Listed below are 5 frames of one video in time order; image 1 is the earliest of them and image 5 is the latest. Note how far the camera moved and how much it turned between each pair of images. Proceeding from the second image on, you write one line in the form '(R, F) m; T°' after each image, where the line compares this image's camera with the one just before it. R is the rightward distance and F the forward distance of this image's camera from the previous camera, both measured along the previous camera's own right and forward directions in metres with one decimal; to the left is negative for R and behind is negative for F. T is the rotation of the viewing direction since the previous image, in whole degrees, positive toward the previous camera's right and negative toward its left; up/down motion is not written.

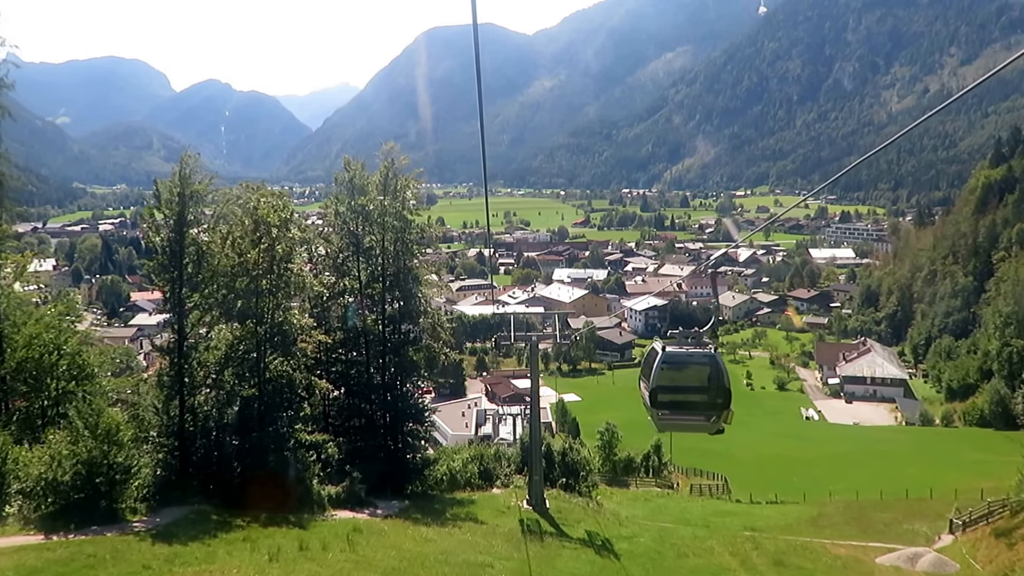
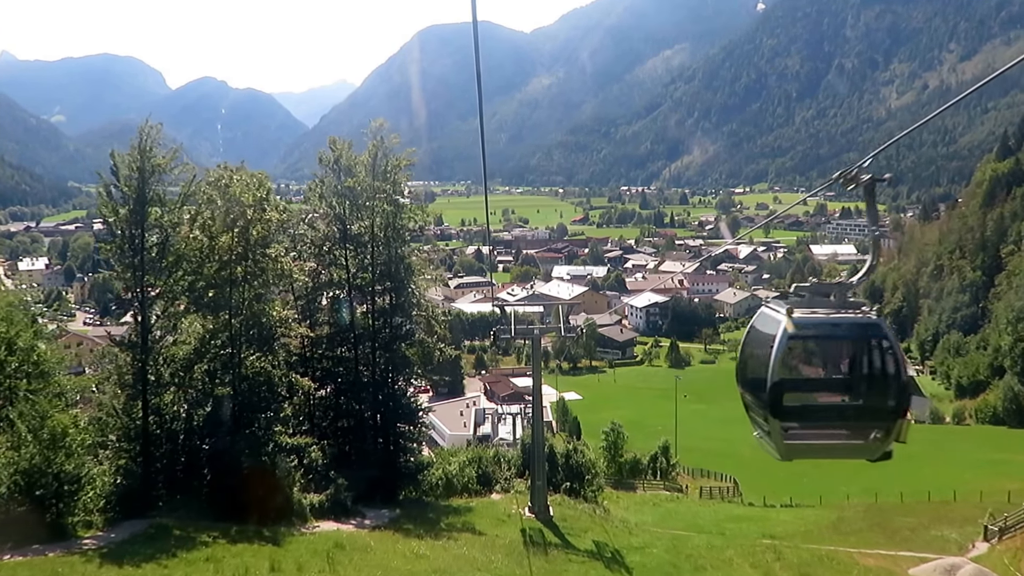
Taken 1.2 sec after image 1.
(0.0, +0.8) m; 0°
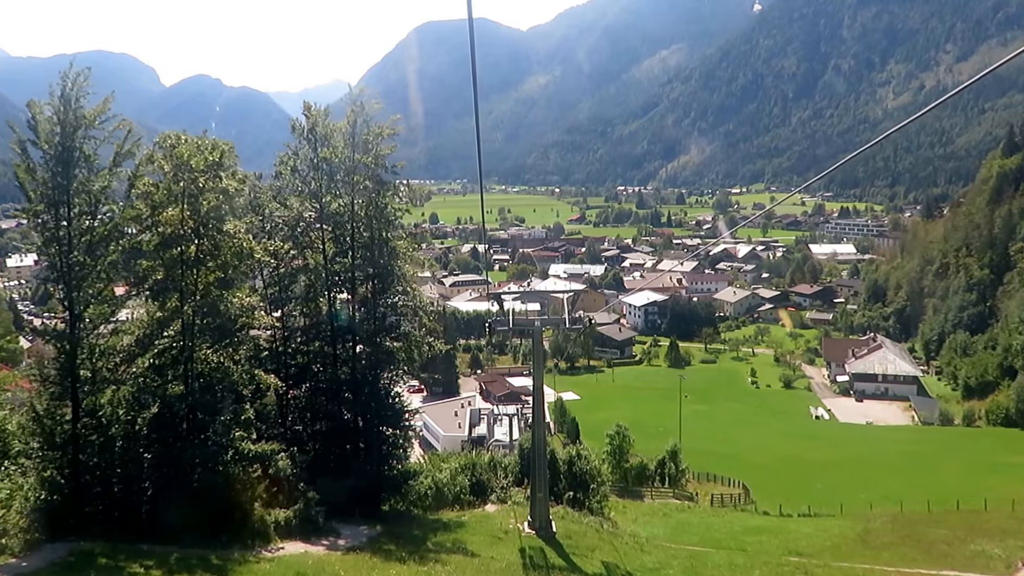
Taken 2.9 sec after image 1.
(0.0, +1.0) m; 0°
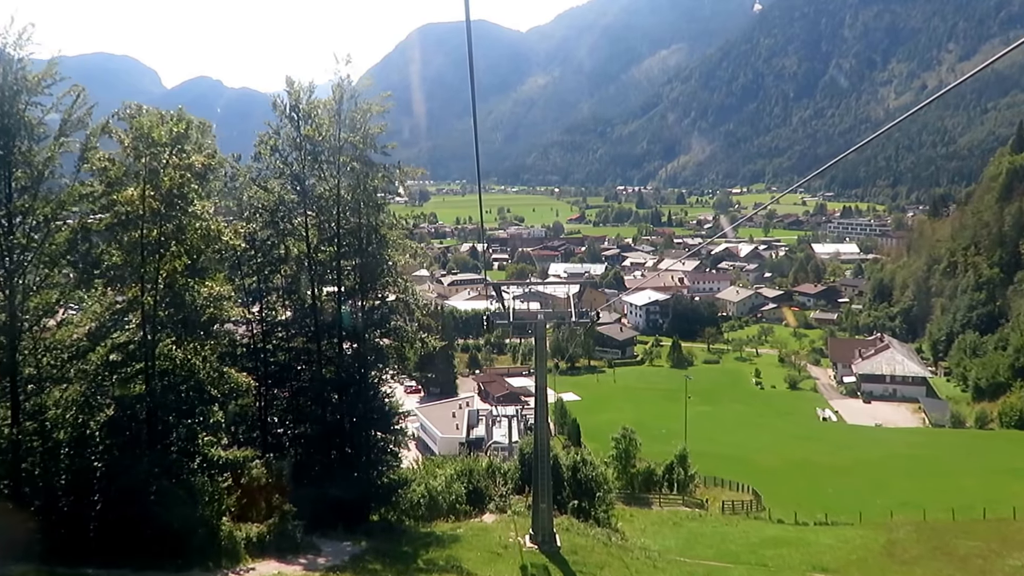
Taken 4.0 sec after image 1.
(0.0, +0.7) m; 0°
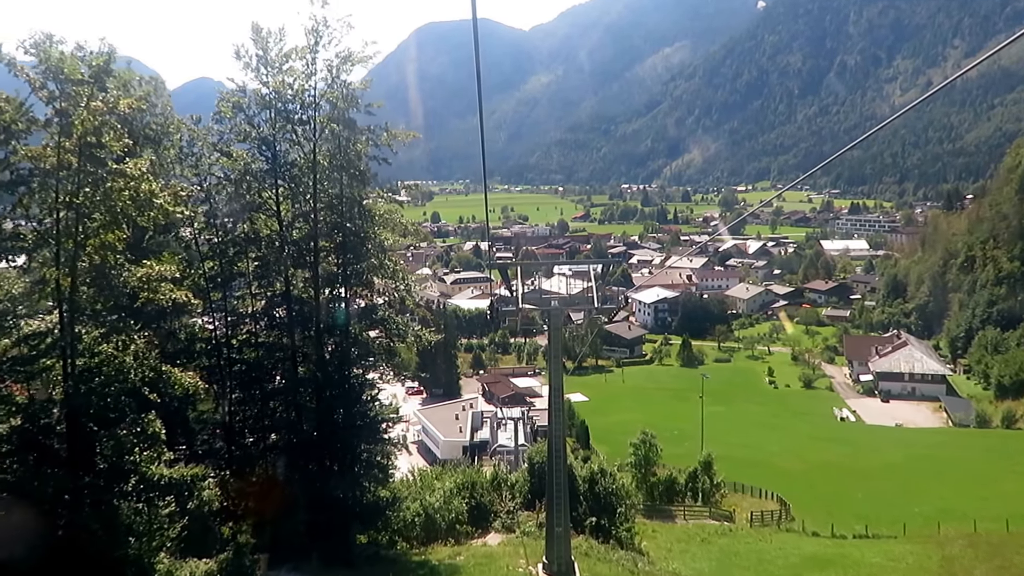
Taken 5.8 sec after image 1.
(0.0, +1.1) m; 0°
